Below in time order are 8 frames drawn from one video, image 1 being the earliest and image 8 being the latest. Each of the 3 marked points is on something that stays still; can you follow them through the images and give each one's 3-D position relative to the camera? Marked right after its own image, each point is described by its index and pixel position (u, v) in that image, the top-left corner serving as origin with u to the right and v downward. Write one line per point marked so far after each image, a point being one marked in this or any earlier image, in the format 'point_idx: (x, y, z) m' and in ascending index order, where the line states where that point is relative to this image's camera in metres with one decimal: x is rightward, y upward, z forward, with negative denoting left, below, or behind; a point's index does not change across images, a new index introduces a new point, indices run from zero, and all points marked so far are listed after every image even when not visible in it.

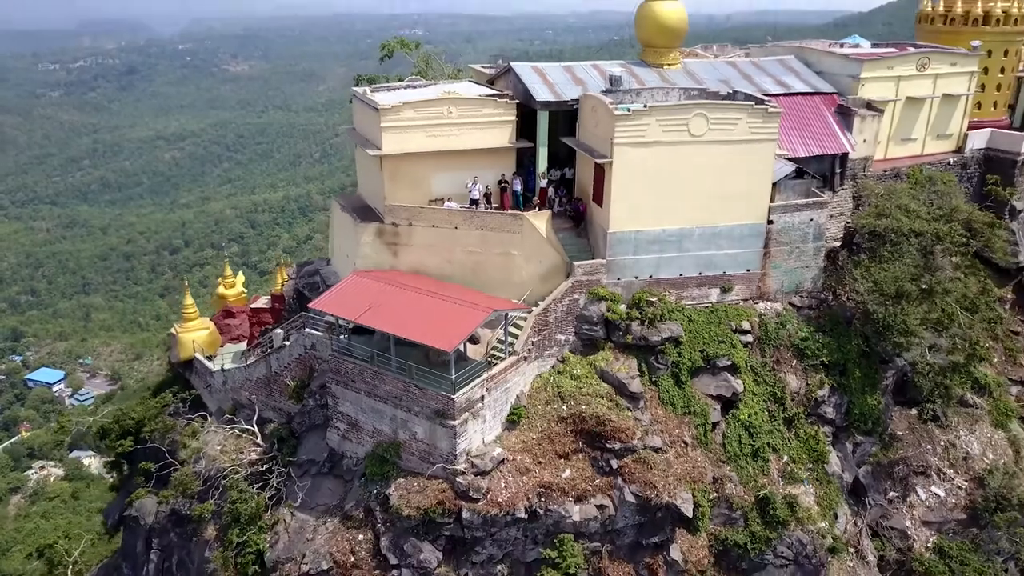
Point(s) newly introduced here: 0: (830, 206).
0: (+2.7, +0.7, +6.2) m
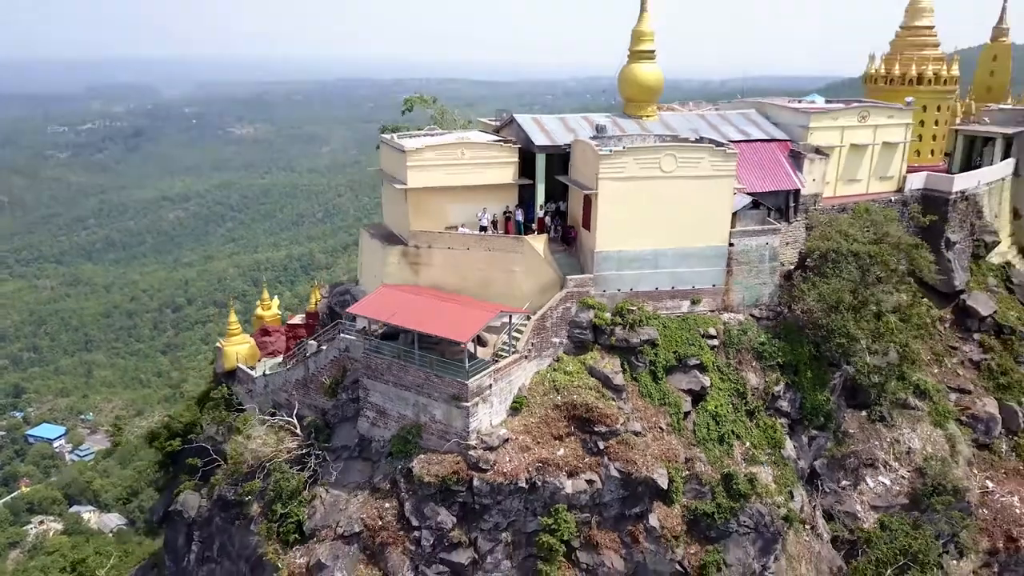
0: (+2.7, +0.5, +7.3) m
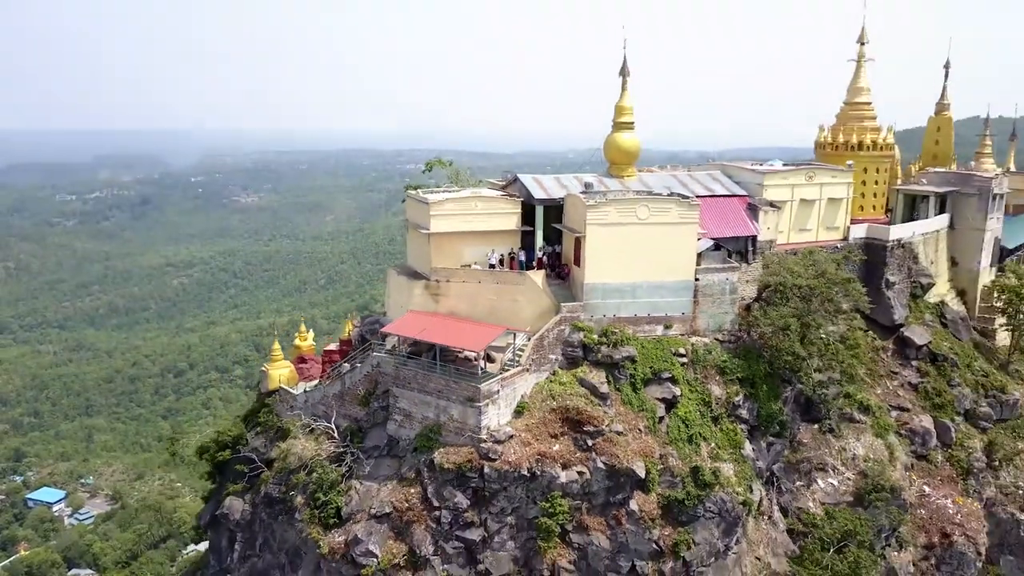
0: (+2.8, +0.2, +8.8) m
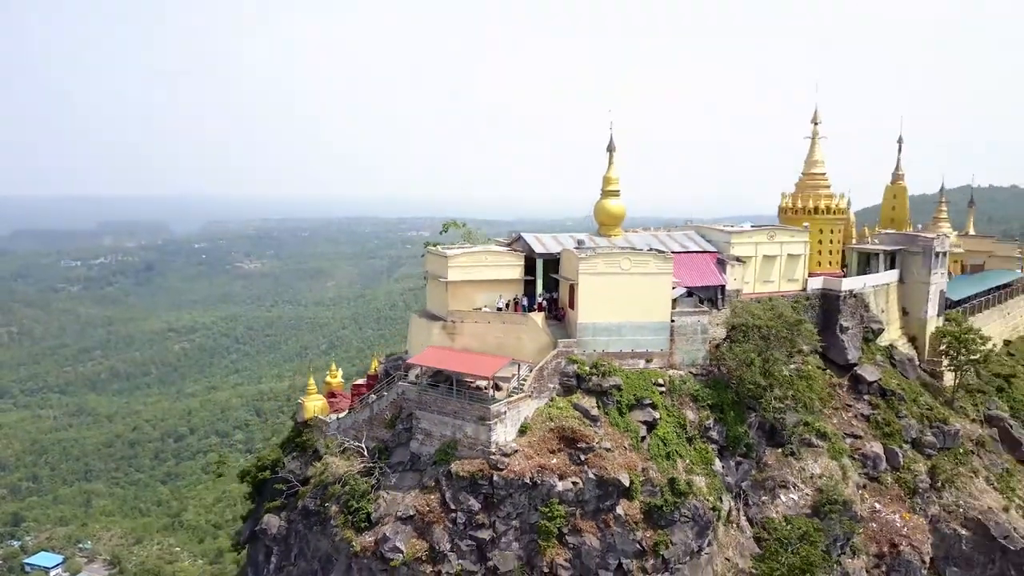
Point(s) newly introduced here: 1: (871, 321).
0: (+2.8, -0.4, +10.3) m
1: (+5.9, -0.5, +11.9) m
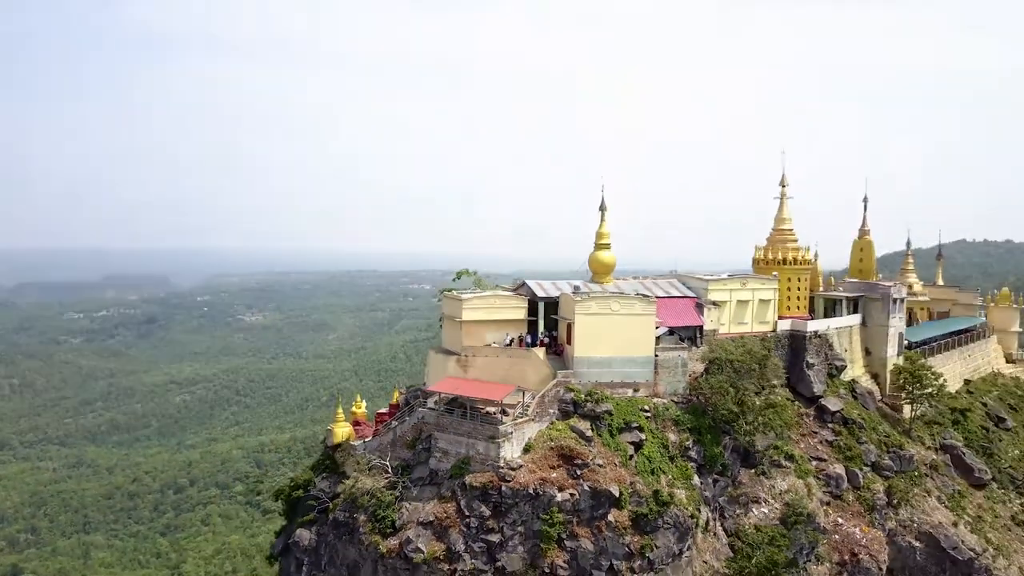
0: (+2.9, -1.1, +11.9) m
1: (+5.9, -1.3, +13.4) m
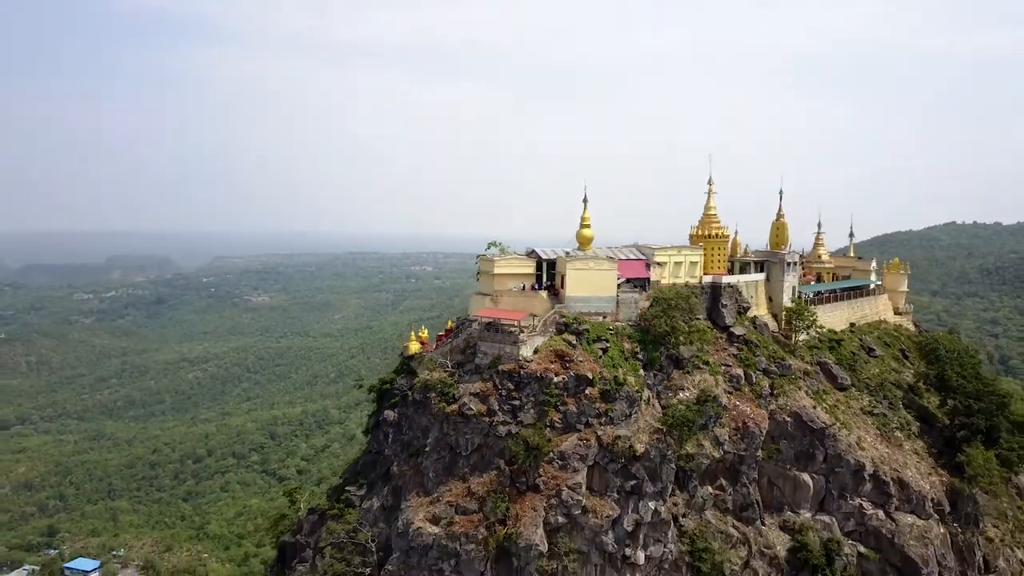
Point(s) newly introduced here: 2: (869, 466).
0: (+3.2, -0.2, +18.2) m
1: (+6.3, -0.4, +19.7) m
2: (+9.0, -4.5, +18.3) m
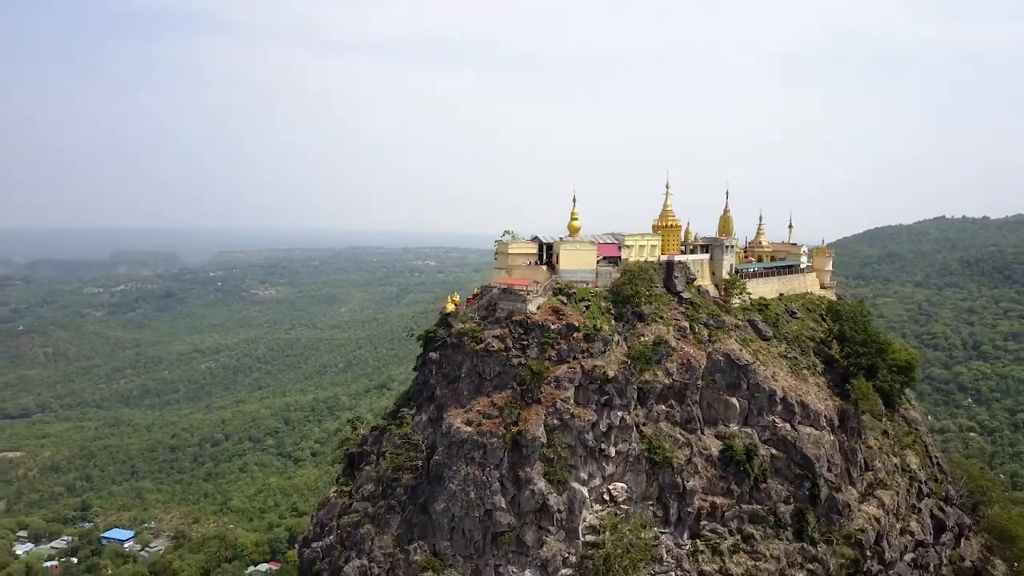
0: (+3.6, +0.7, +25.2) m
1: (+6.6, +0.5, +26.7) m
2: (+9.4, -3.6, +25.4) m
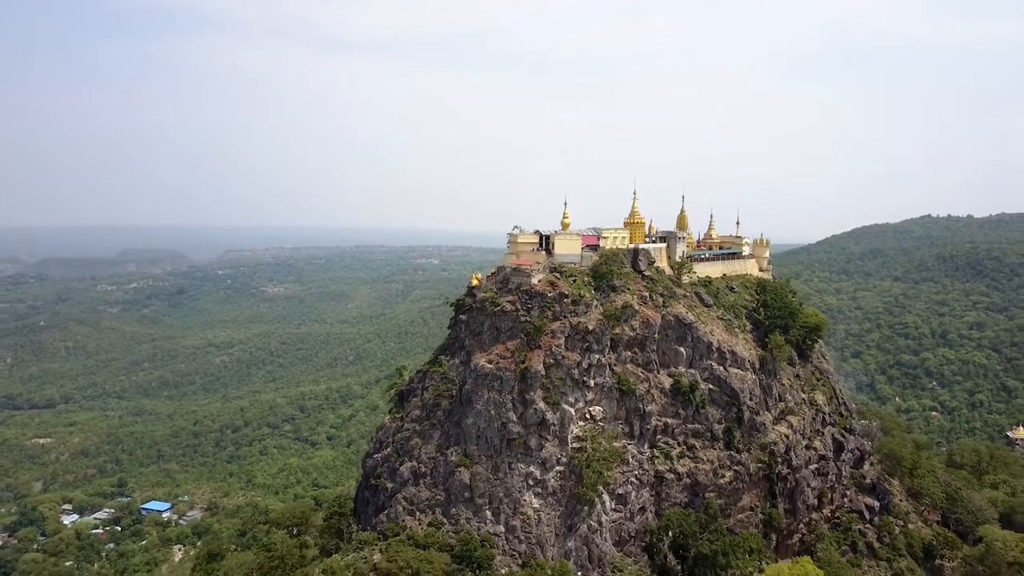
0: (+3.9, +1.6, +34.6) m
1: (+7.0, +1.5, +36.1) m
2: (+9.7, -2.7, +34.8) m
